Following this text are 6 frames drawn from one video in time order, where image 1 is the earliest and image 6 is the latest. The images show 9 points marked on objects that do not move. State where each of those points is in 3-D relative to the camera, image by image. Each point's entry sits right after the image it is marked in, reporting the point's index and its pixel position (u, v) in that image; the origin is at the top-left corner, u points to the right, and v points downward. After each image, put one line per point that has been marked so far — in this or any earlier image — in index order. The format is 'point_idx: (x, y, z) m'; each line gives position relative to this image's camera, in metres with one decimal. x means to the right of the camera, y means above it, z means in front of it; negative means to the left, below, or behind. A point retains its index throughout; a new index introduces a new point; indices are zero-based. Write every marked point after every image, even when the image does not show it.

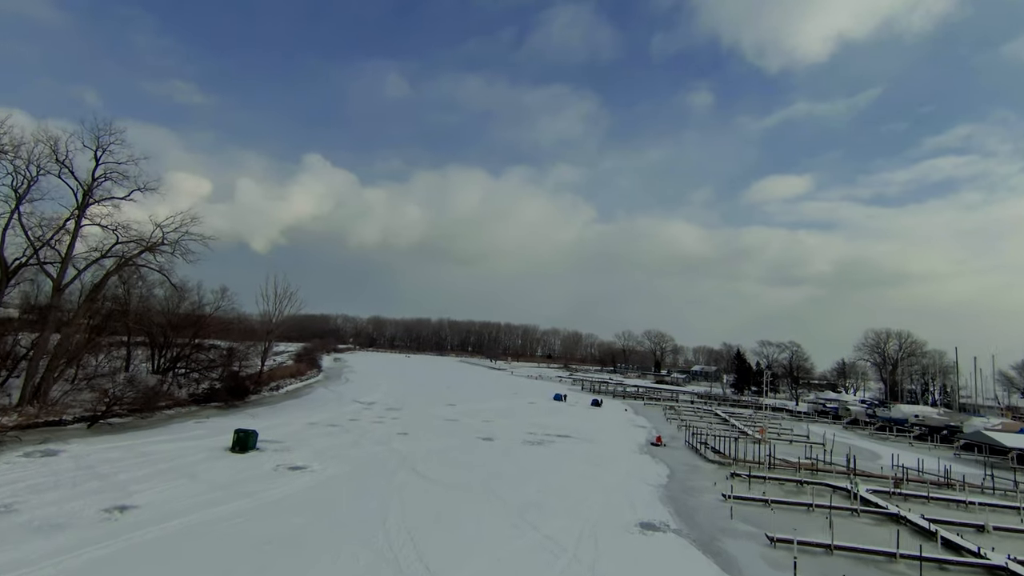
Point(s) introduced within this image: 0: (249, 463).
0: (-9.2, -6.2, +18.1) m
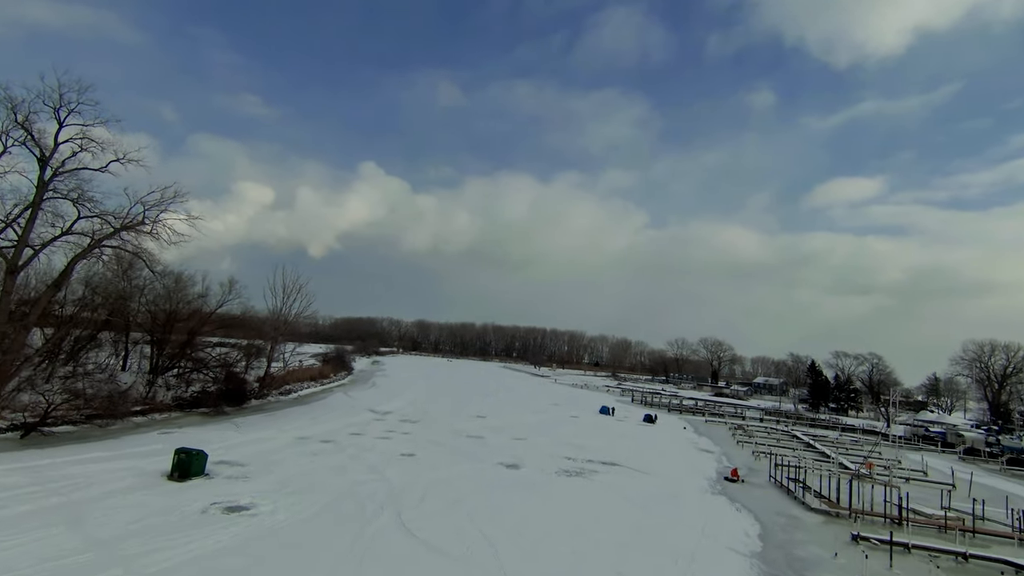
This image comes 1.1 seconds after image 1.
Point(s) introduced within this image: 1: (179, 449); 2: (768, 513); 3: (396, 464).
0: (-8.6, -5.5, +13.3) m
1: (-10.1, -4.8, +15.6) m
2: (+8.6, -7.6, +17.4) m
3: (-4.4, -6.7, +19.6) m
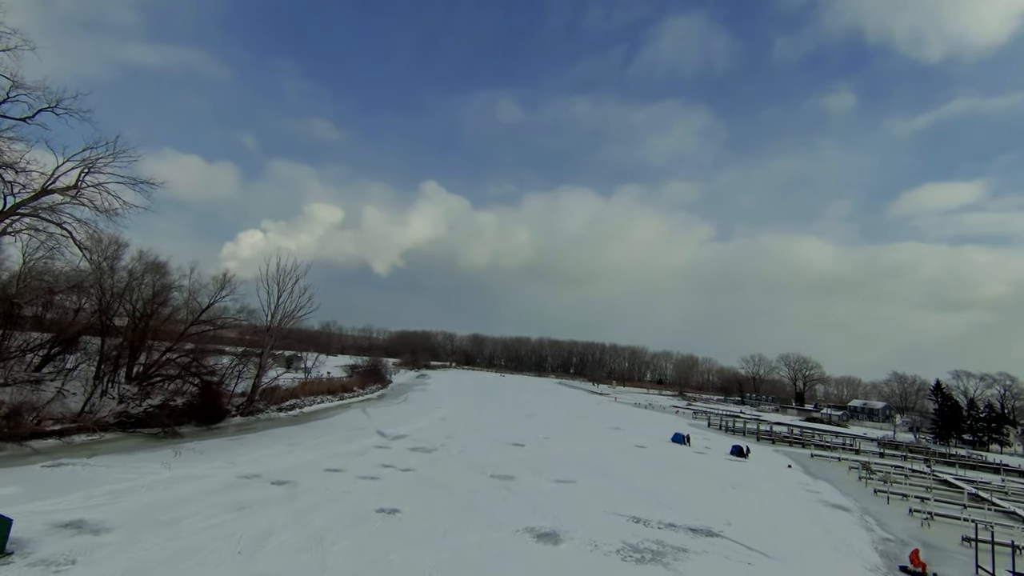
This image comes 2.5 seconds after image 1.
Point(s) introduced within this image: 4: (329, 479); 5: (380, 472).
0: (-8.6, -4.4, +6.7) m
1: (-9.7, -3.9, +9.2) m
2: (+9.1, -6.6, +8.8) m
3: (-3.6, -5.8, +12.5) m
4: (-5.9, -6.1, +16.5) m
5: (-4.6, -6.5, +18.1) m
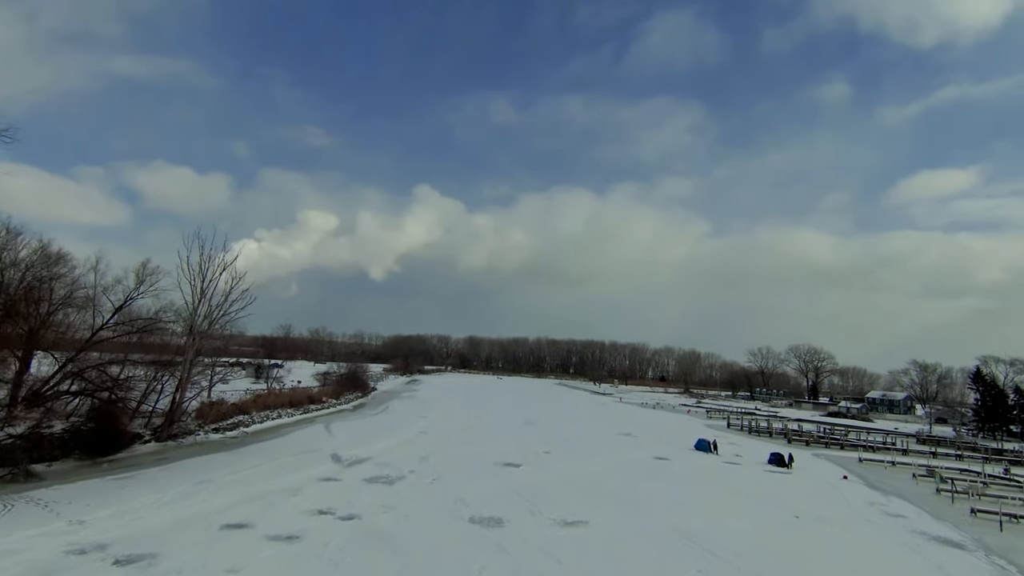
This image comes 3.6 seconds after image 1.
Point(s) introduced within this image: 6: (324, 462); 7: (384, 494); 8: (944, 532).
0: (-8.9, -3.8, +1.2) m
1: (-10.1, -3.3, +3.6) m
2: (+8.8, -5.4, +3.3) m
3: (-4.0, -5.0, +6.9) m
4: (-6.2, -5.4, +10.9) m
5: (-5.0, -5.8, +12.6) m
6: (-7.1, -6.6, +19.7) m
7: (-3.9, -6.3, +15.9) m
8: (+13.7, -7.7, +16.4) m
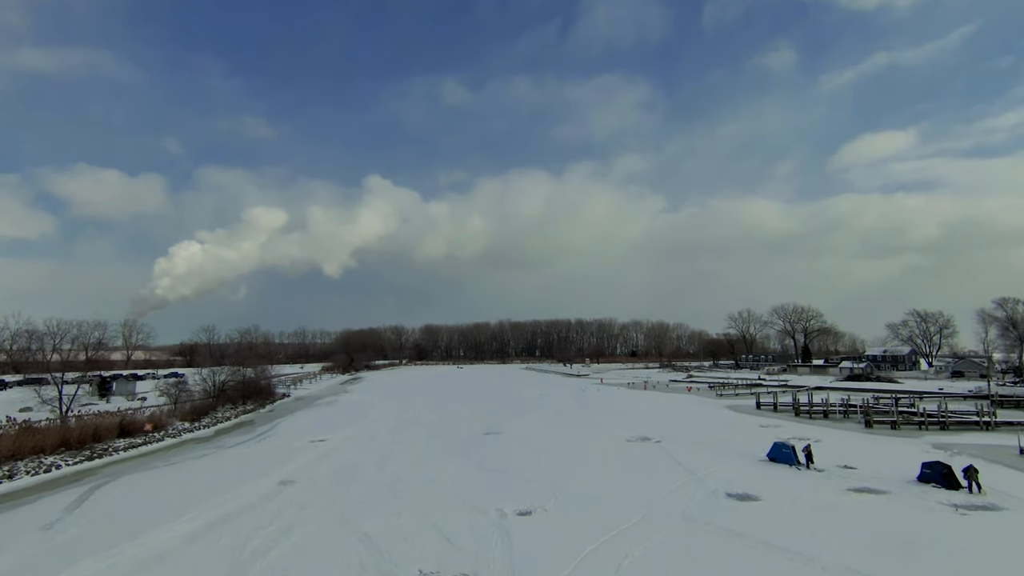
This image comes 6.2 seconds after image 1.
0: (-8.7, -2.5, -12.6) m
1: (-10.1, -2.0, -10.3) m
2: (+8.8, -2.7, -9.2) m
3: (-4.2, -3.2, -6.5) m
4: (-6.7, -3.7, -2.7) m
5: (-5.6, -3.9, -0.9) m
6: (-8.2, -4.7, +6.0) m
7: (-4.7, -4.2, +2.5) m
8: (+12.8, -4.4, +4.3) m
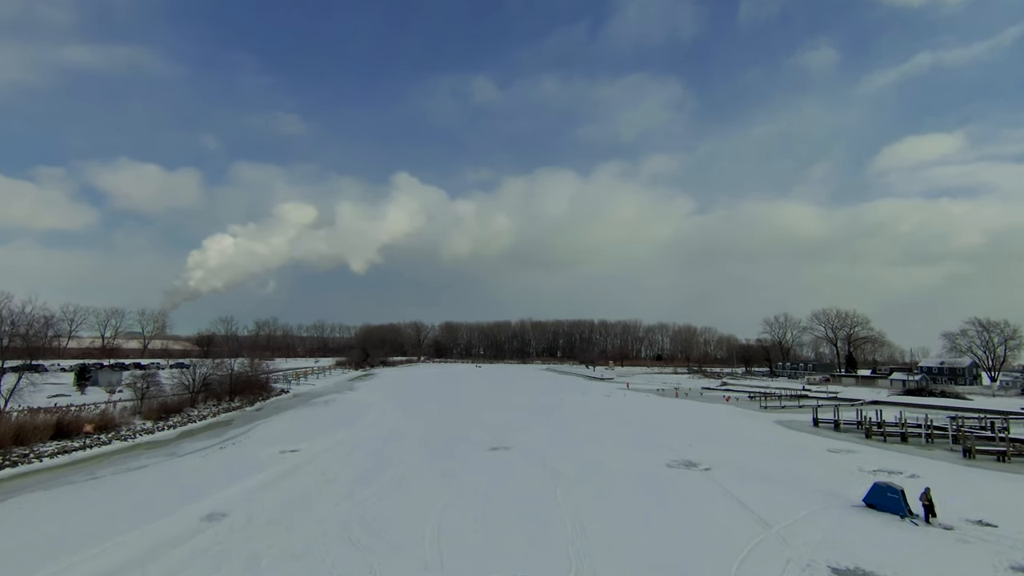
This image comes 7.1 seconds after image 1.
0: (-9.8, -1.7, -16.4) m
1: (-11.1, -1.2, -14.1) m
2: (+7.8, -2.4, -13.8) m
3: (-5.0, -2.5, -10.5) m
4: (-7.4, -2.9, -6.6) m
5: (-6.2, -3.2, -4.9) m
6: (-8.5, -3.9, +2.1) m
7: (-5.2, -3.6, -1.5) m
8: (+12.5, -4.1, -0.5) m
